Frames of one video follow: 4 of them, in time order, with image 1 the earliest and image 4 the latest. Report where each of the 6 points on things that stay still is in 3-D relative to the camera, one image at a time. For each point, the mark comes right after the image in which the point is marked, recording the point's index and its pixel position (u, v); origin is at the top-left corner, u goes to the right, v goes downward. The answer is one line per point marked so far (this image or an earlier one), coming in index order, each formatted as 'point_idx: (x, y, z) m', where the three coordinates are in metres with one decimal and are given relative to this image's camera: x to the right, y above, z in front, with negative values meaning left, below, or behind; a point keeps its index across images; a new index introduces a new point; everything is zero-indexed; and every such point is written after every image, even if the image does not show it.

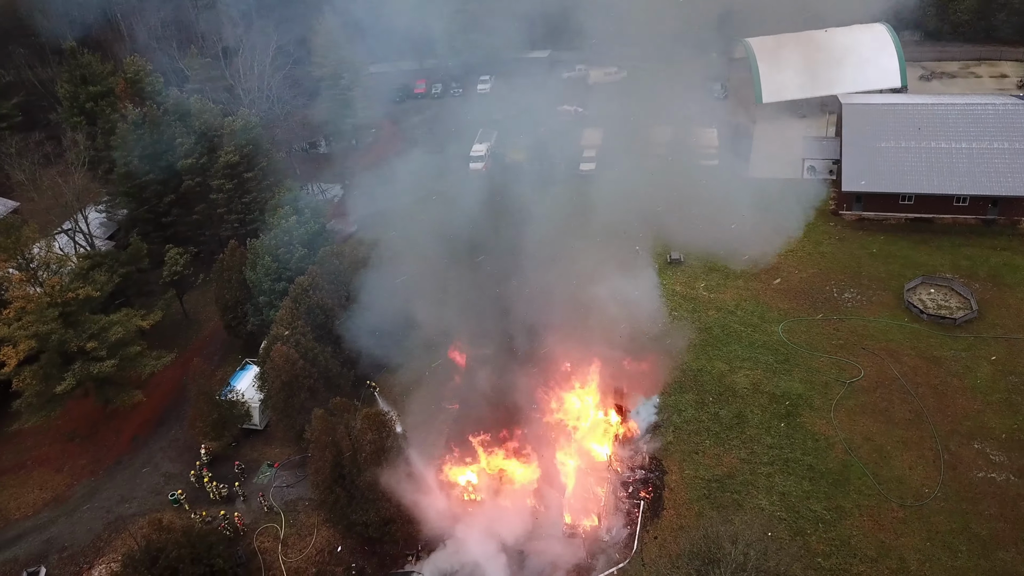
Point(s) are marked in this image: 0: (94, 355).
0: (-6.2, -1.0, +9.0) m
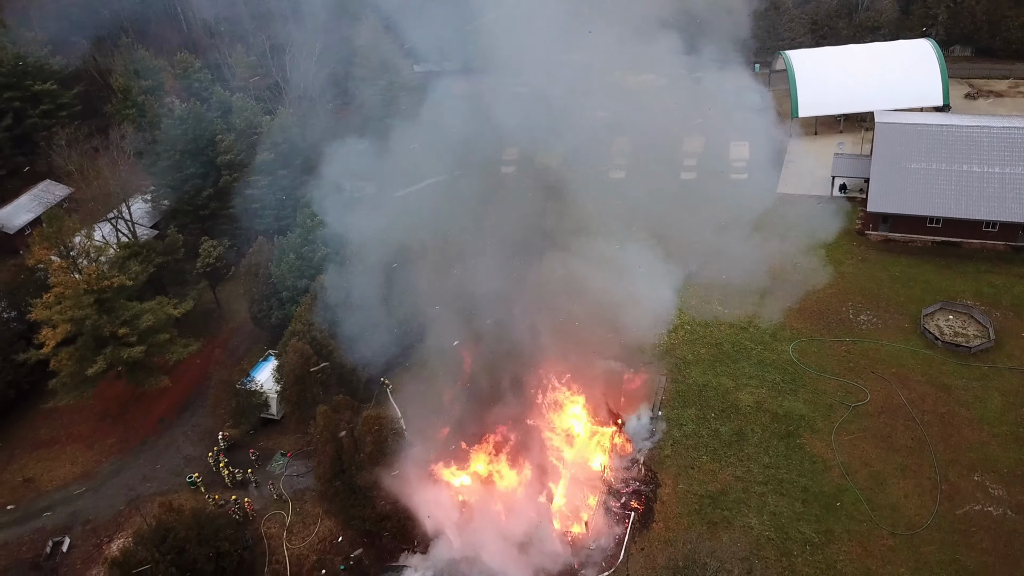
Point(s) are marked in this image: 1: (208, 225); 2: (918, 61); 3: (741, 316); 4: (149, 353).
0: (-6.1, -0.8, +9.5) m
1: (-6.9, +1.4, +13.5) m
2: (+10.6, +6.0, +15.8) m
3: (+3.6, -0.5, +9.6) m
4: (-5.9, -1.0, +9.8) m
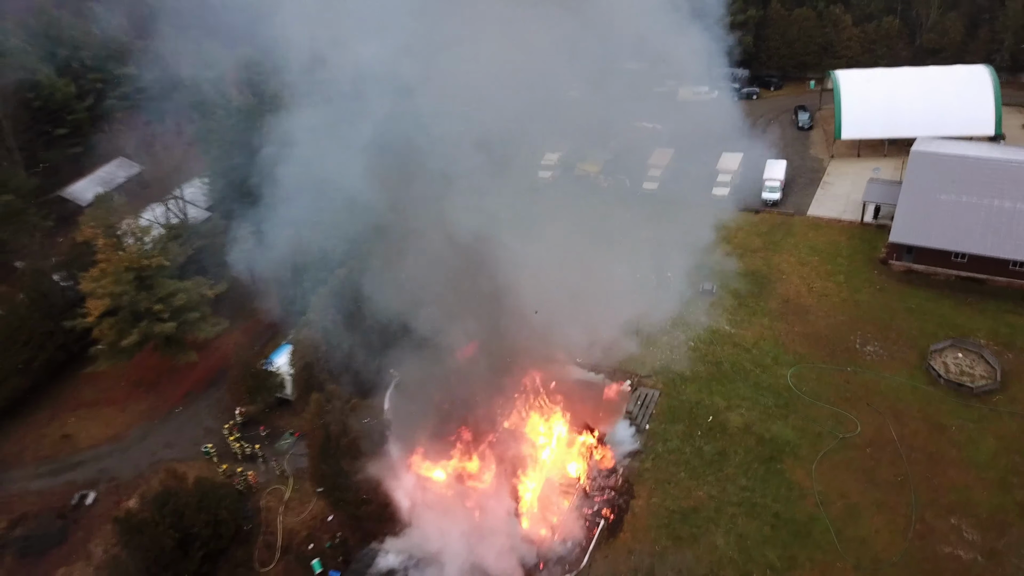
0: (-6.0, -0.5, +10.2) m
1: (-6.4, +1.8, +14.2) m
2: (+11.6, +5.1, +15.3) m
3: (+3.7, -0.8, +9.6) m
4: (-5.8, -0.7, +10.5) m
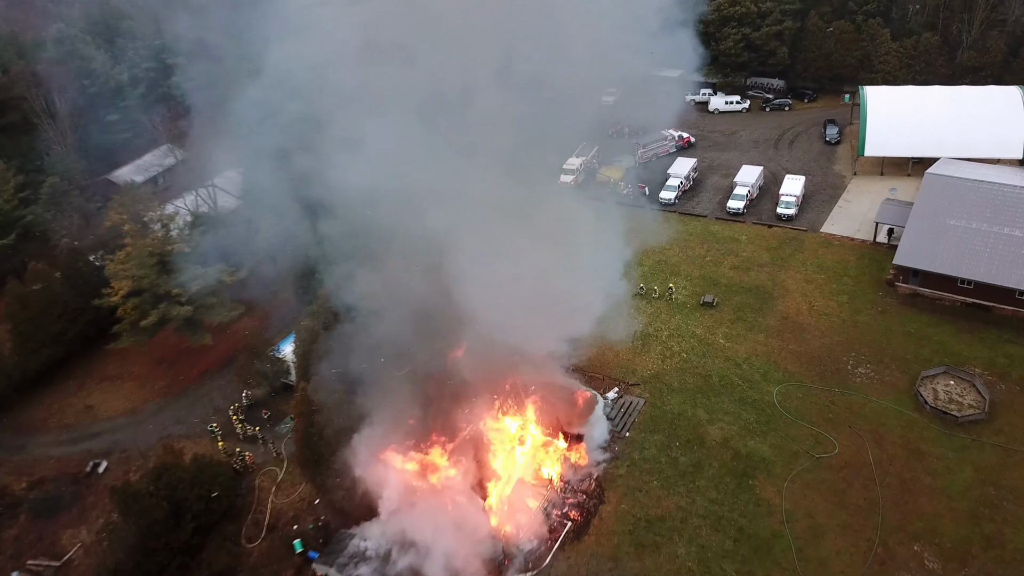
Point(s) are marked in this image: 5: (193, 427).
0: (-6.0, -0.2, +10.7) m
1: (-6.1, +2.0, +14.7) m
2: (+12.0, +4.4, +15.0) m
3: (+3.6, -1.0, +9.7) m
4: (-5.8, -0.4, +11.0) m
5: (-5.4, -2.3, +10.0) m
